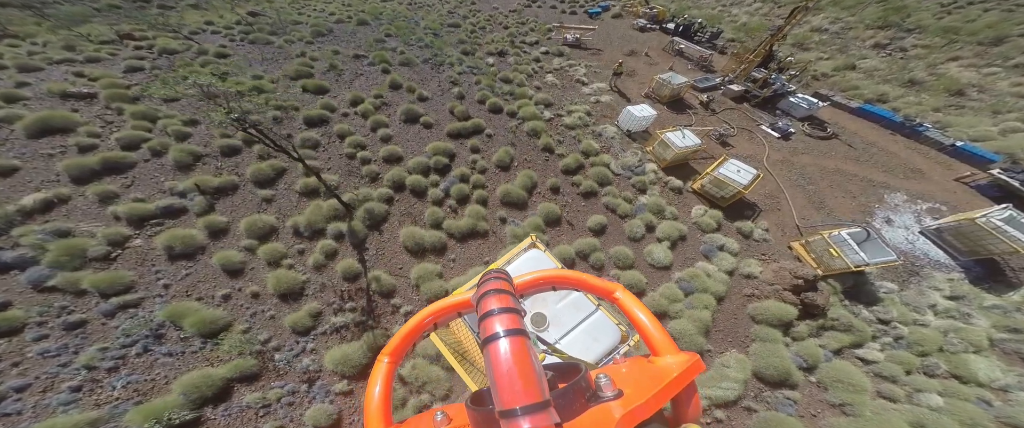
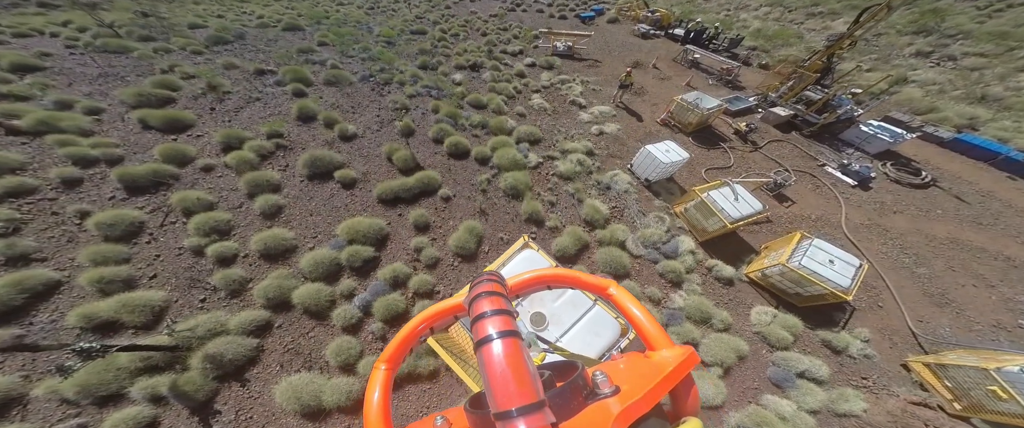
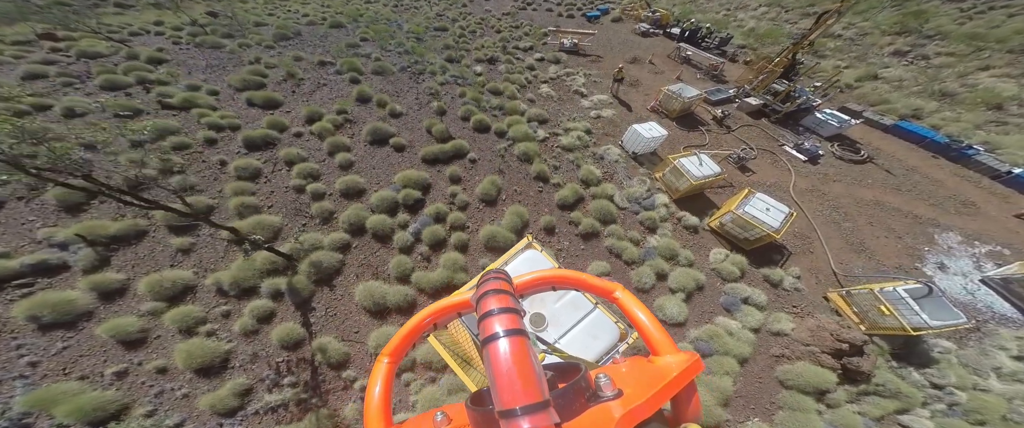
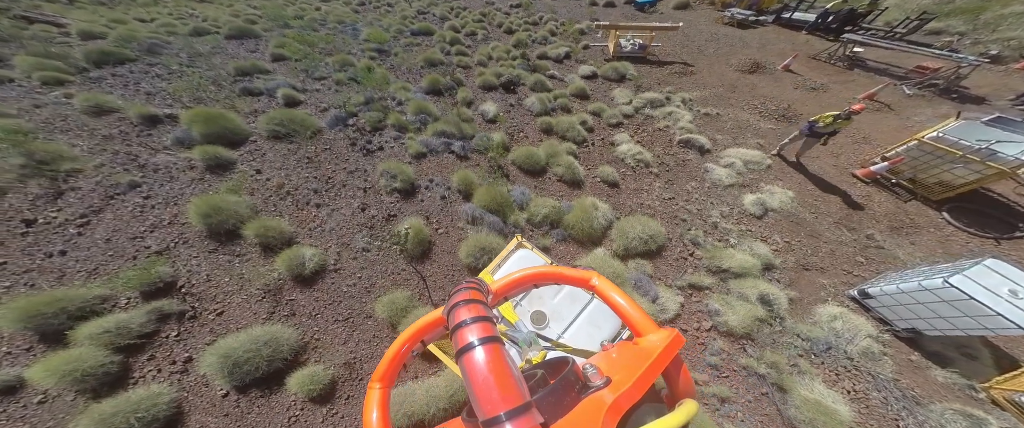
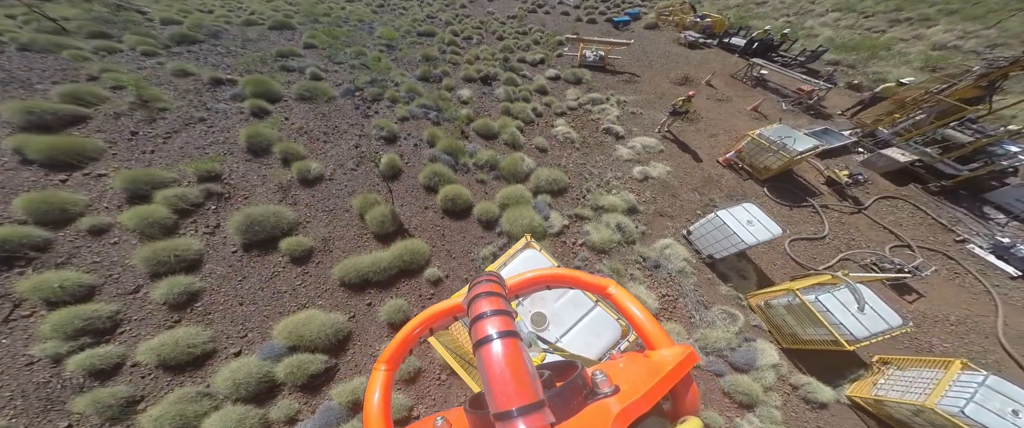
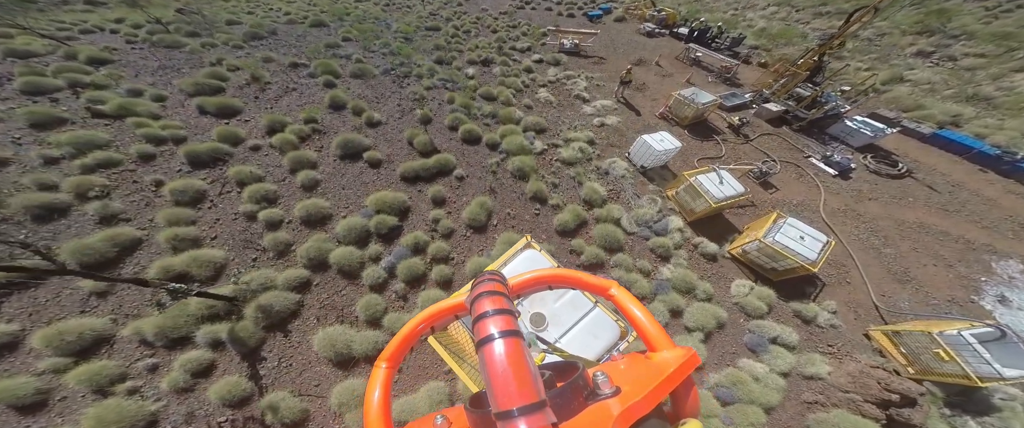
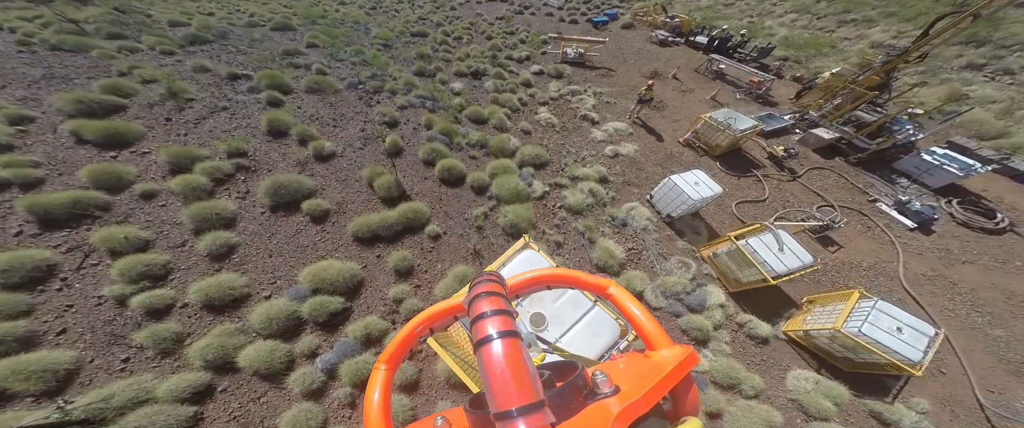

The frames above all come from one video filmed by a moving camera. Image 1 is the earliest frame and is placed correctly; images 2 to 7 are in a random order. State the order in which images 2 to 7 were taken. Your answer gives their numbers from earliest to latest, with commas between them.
3, 6, 2, 7, 5, 4
